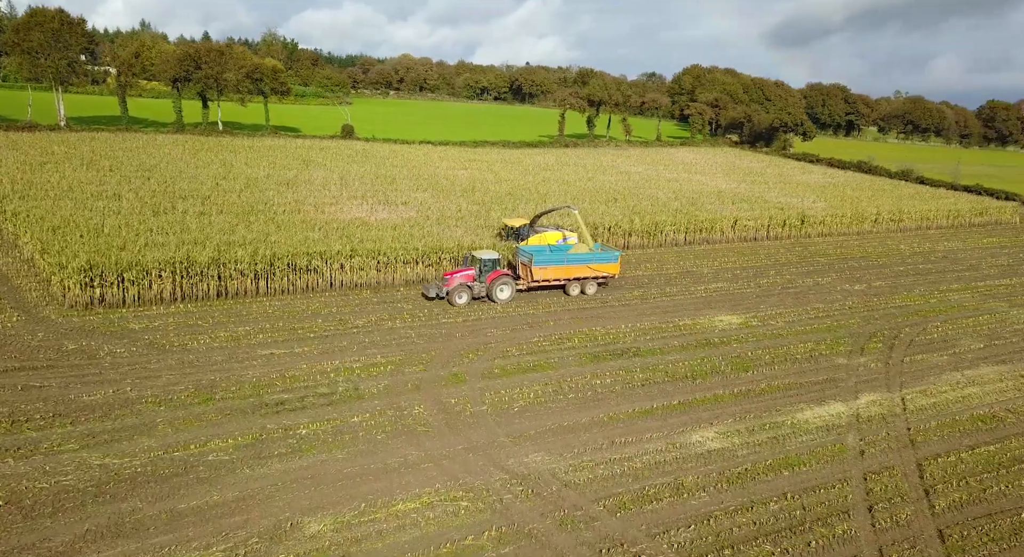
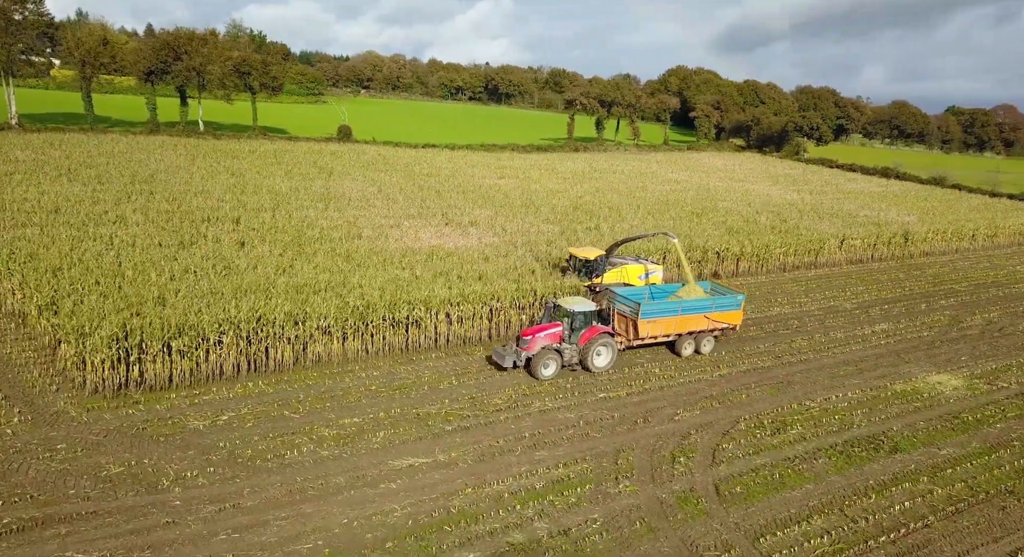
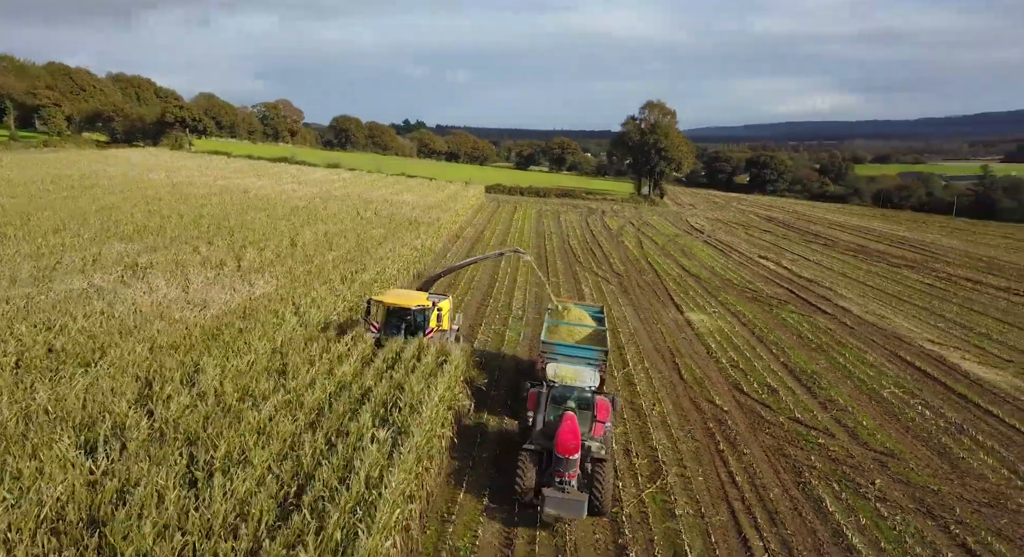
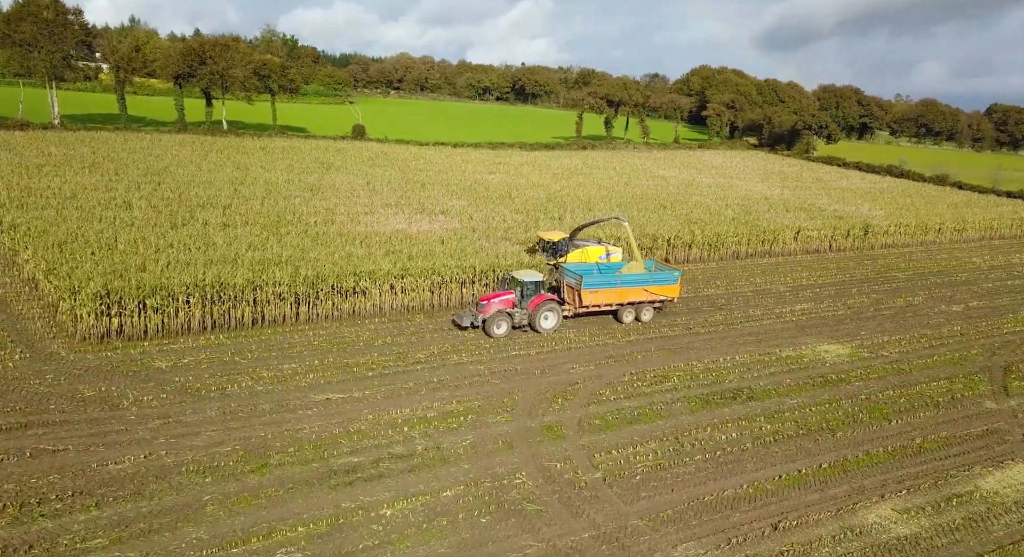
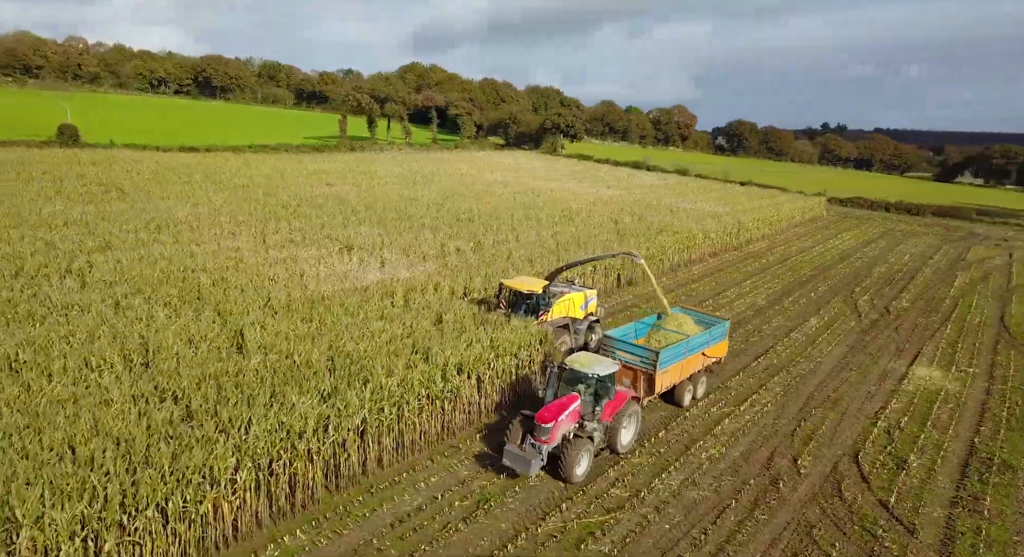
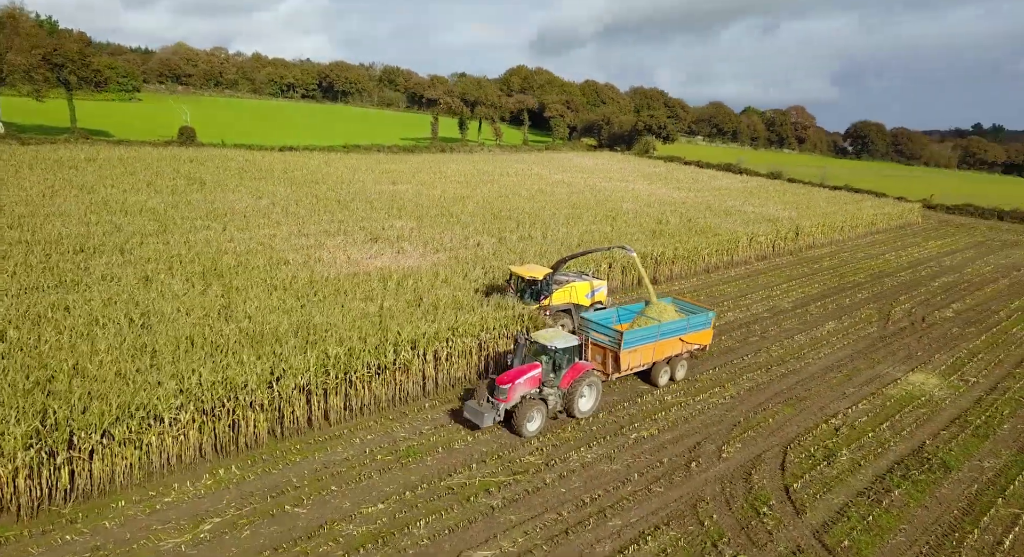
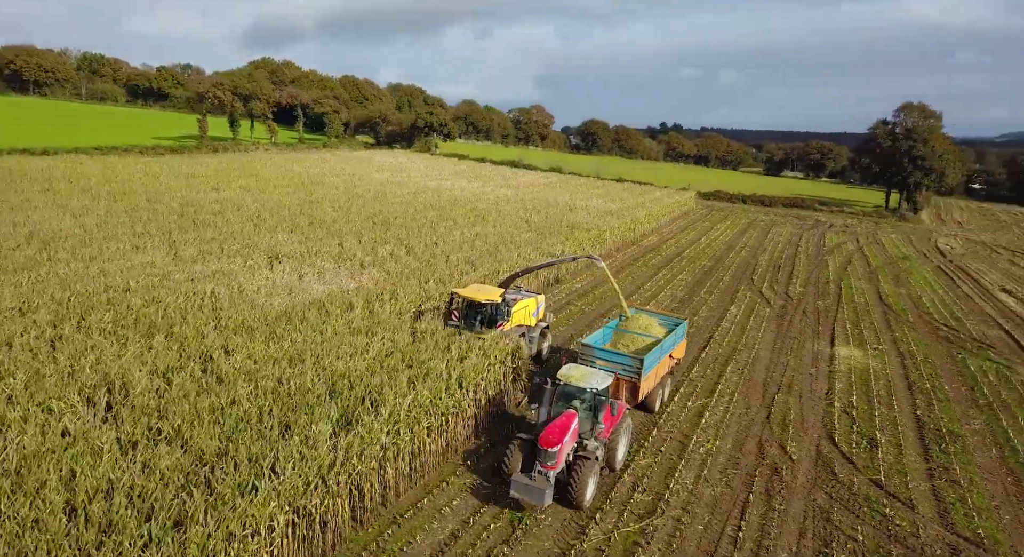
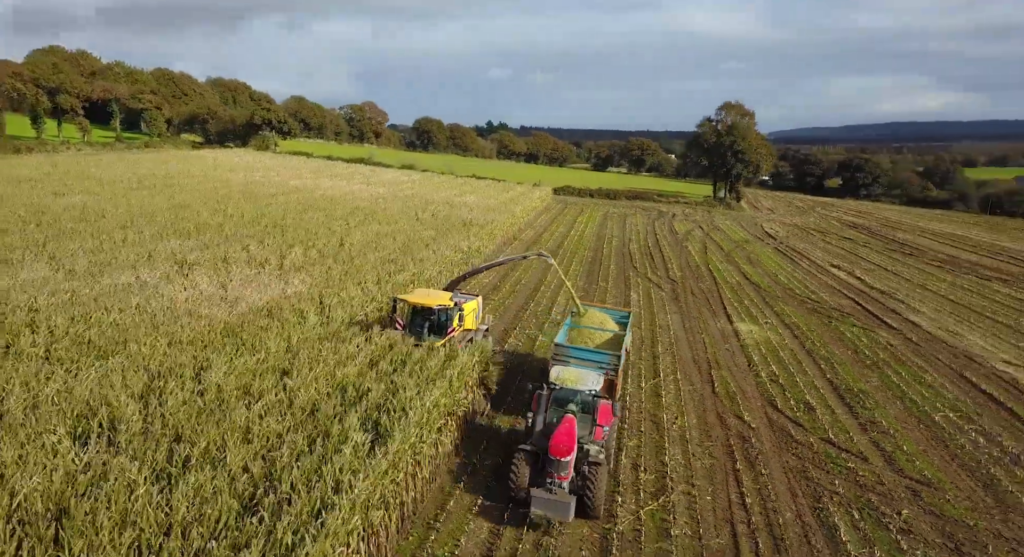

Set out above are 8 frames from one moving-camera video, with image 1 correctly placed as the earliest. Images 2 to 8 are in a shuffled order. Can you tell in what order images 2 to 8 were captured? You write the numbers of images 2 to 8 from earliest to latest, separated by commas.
4, 2, 6, 5, 7, 8, 3
